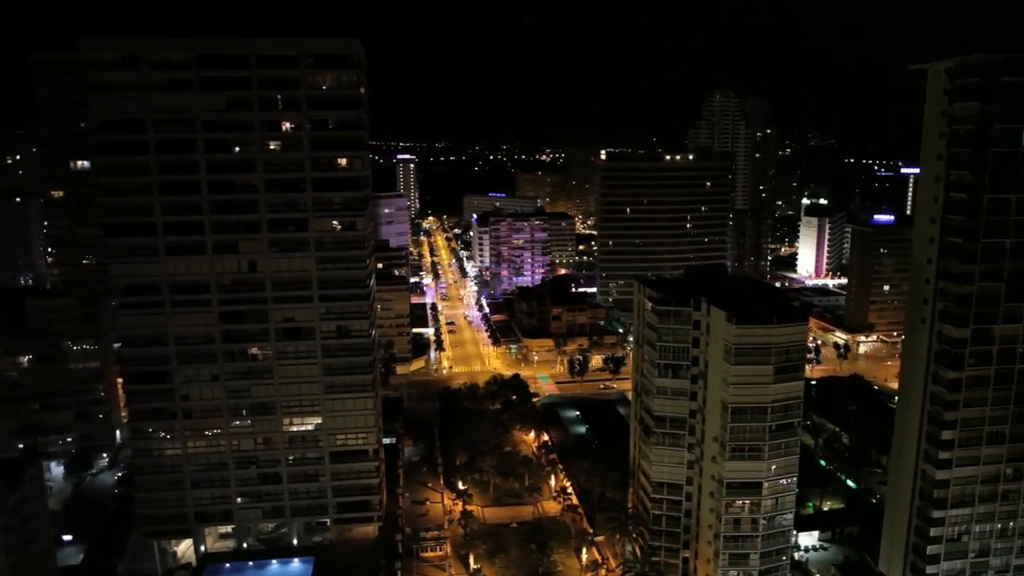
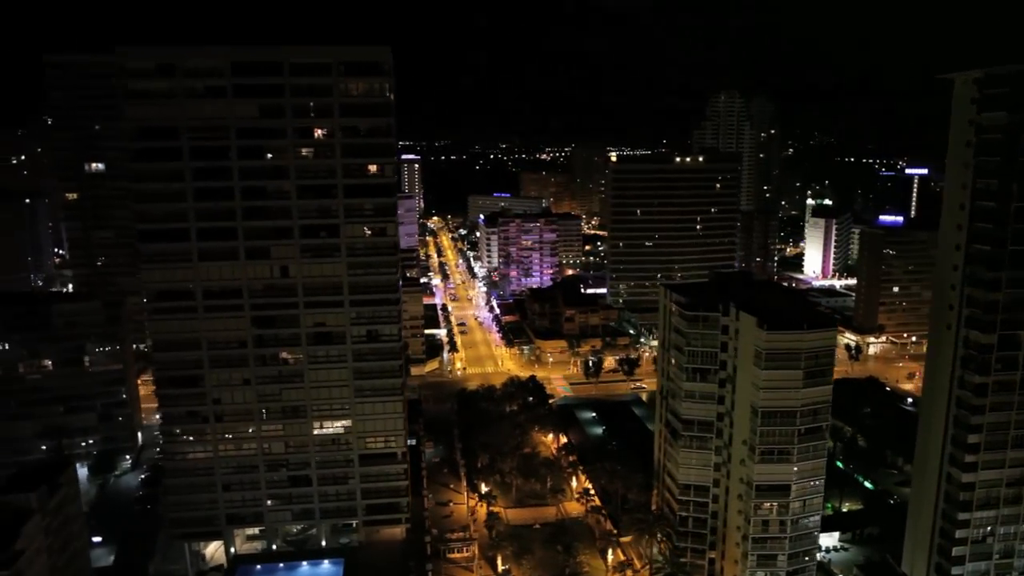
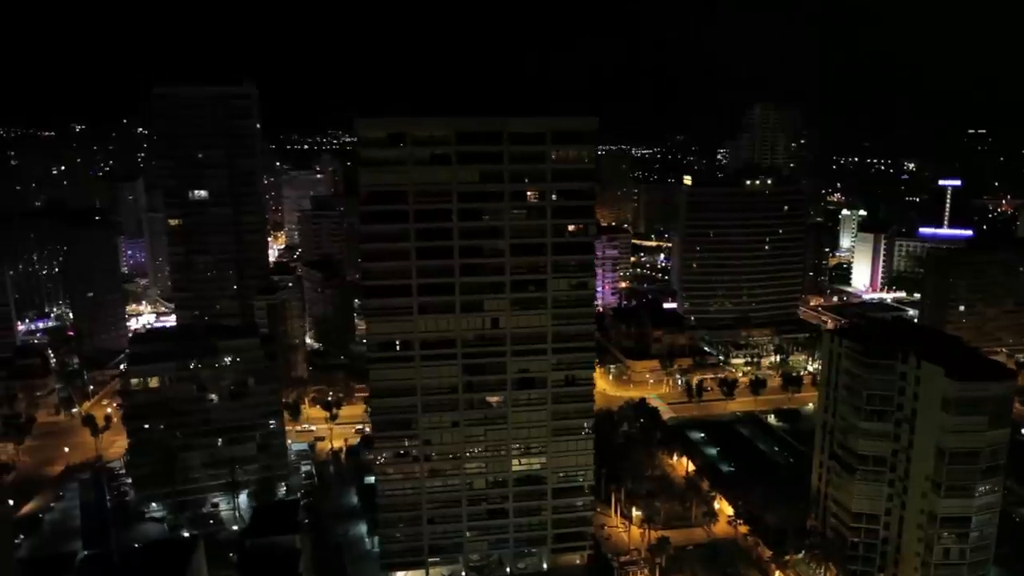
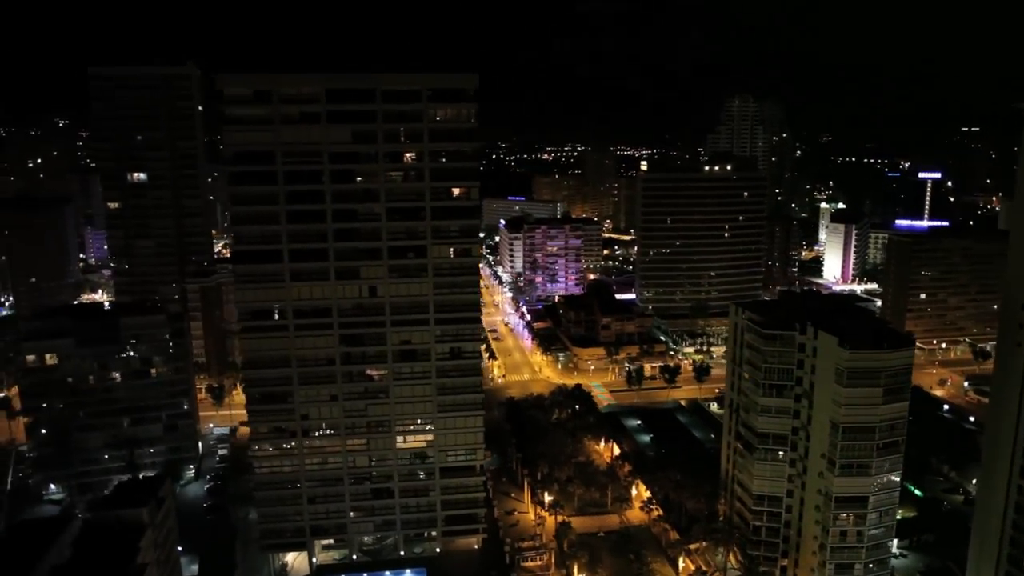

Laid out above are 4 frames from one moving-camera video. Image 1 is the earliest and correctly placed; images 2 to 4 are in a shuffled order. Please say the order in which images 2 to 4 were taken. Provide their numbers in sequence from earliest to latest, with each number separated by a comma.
2, 4, 3
